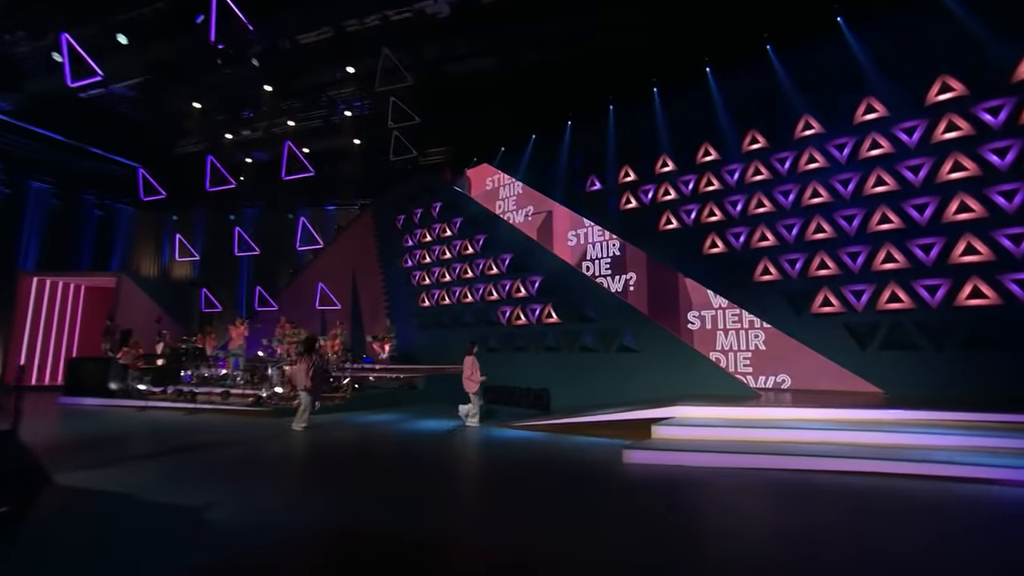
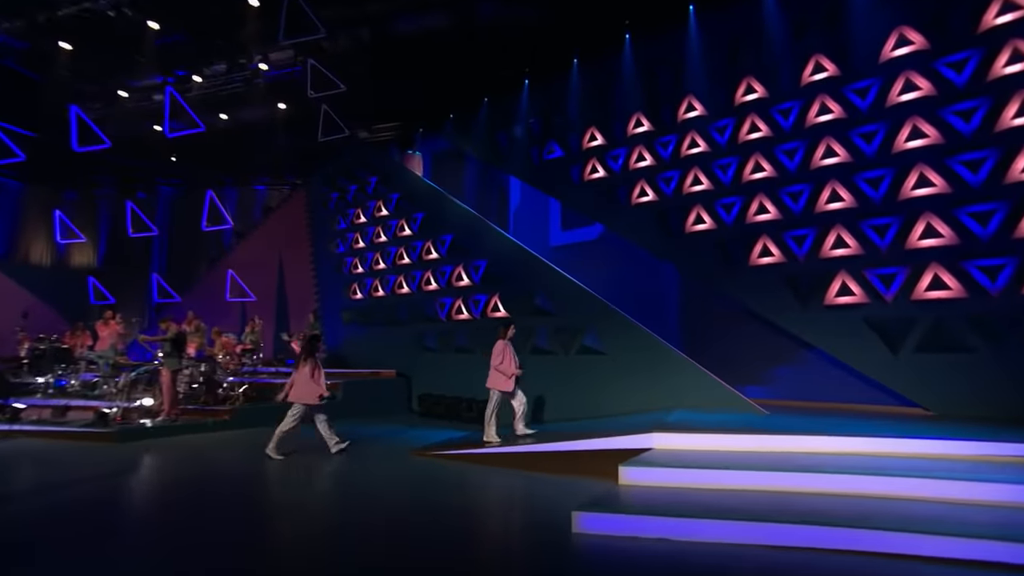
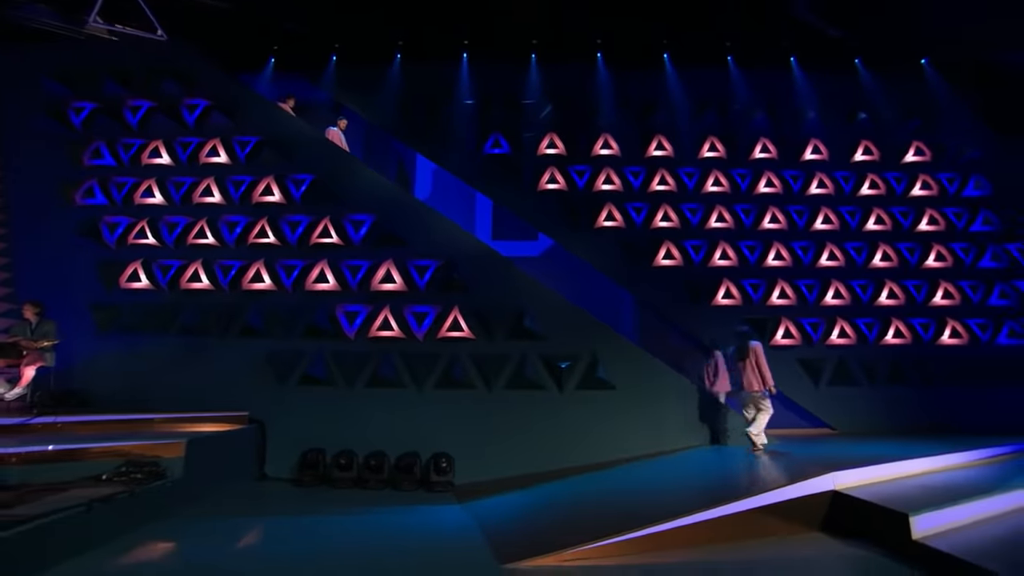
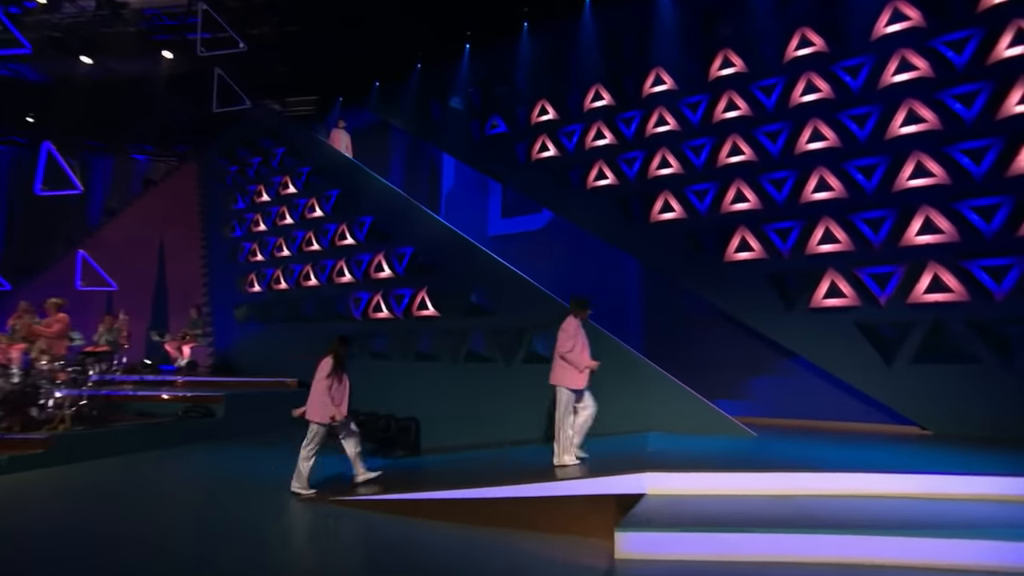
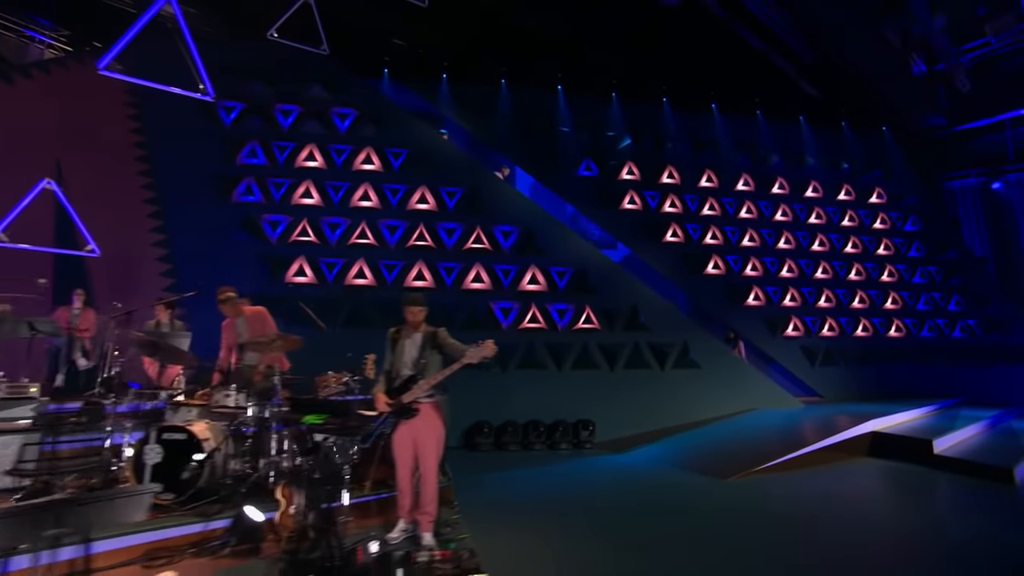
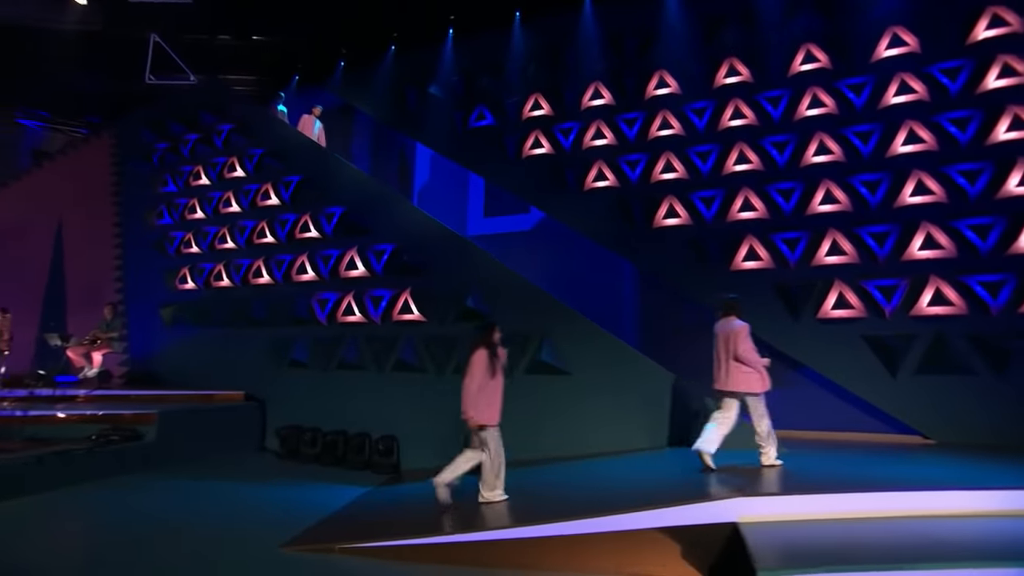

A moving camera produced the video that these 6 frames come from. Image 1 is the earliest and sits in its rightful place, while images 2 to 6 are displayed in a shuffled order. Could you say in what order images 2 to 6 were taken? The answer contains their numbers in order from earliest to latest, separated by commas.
2, 4, 6, 3, 5
